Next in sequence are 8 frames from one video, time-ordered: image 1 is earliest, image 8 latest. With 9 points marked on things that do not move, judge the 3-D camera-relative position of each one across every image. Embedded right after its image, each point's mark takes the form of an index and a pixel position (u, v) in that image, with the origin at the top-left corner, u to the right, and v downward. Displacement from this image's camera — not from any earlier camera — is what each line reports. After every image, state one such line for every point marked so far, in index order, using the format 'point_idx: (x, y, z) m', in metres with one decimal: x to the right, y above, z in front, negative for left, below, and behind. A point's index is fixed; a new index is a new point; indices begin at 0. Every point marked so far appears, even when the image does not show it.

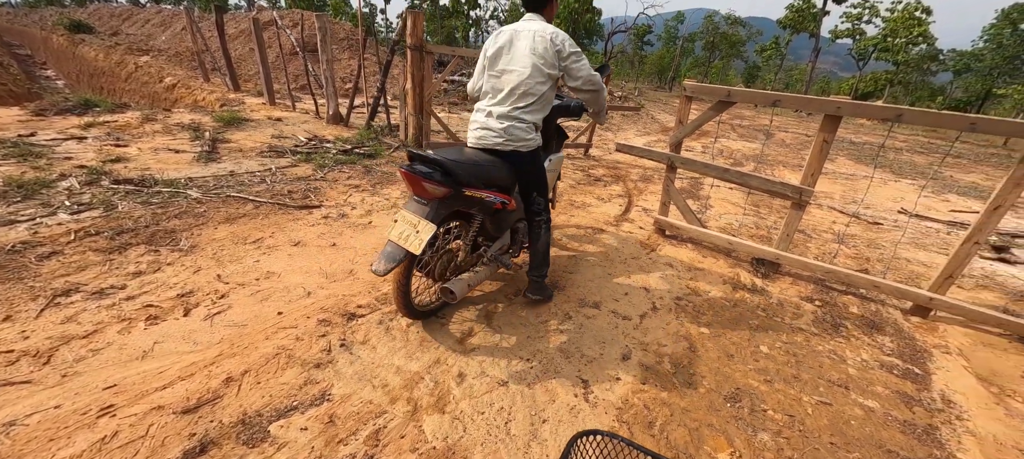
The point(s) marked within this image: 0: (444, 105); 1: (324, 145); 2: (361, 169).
0: (-2.1, +3.8, +12.1) m
1: (-2.8, +1.3, +6.1) m
2: (-1.9, +0.8, +5.2) m
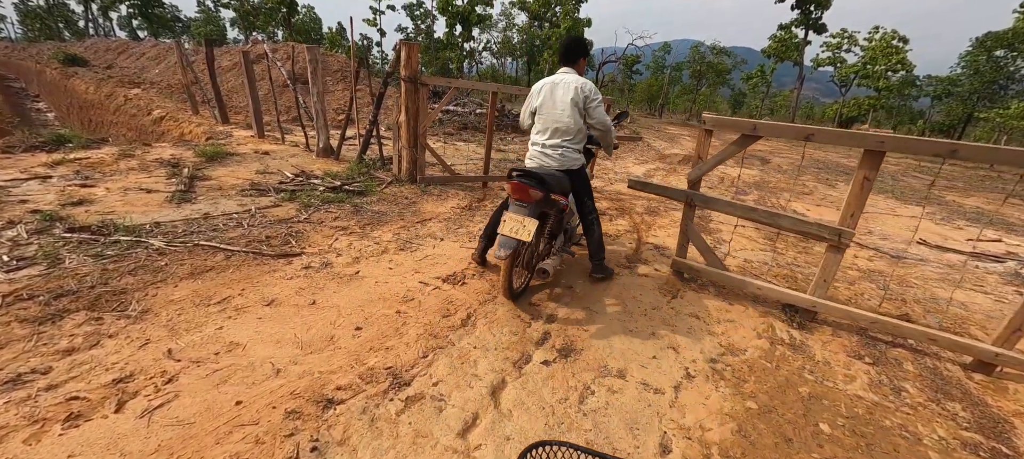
0: (-2.2, +2.8, +11.9) m
1: (-2.8, +0.7, +5.7) m
2: (-1.9, +0.3, +4.8) m
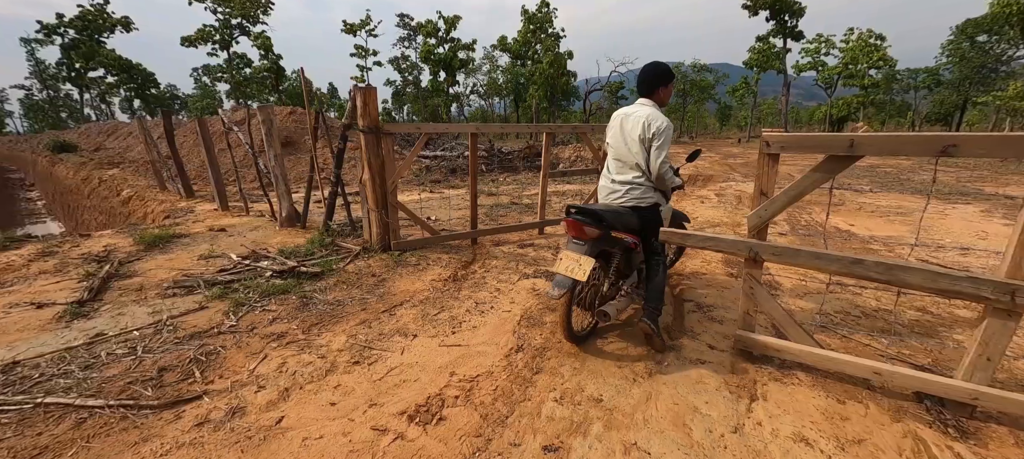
0: (-2.4, +1.3, +11.0) m
1: (-2.9, -0.4, +4.6) m
2: (-2.0, -0.6, +3.7) m
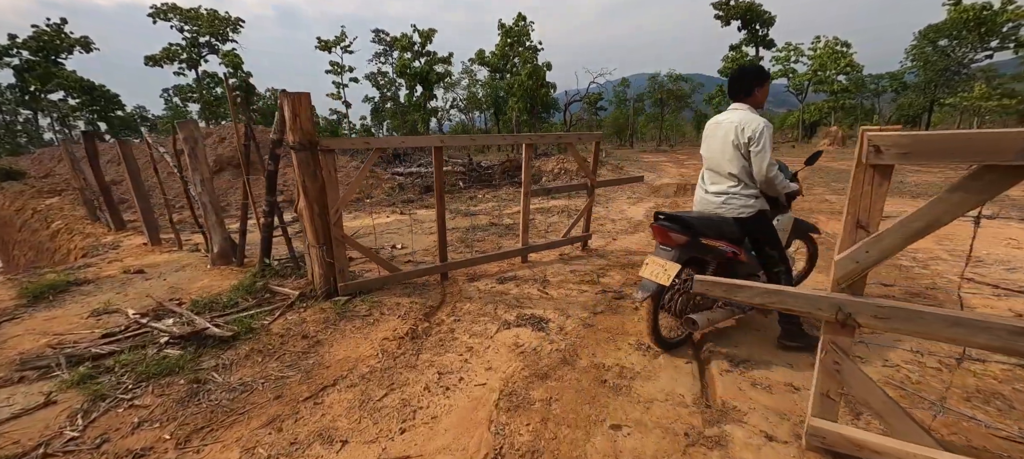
0: (-2.9, +0.7, +10.0) m
1: (-3.1, -0.8, +3.6) m
2: (-2.1, -1.0, +2.6) m
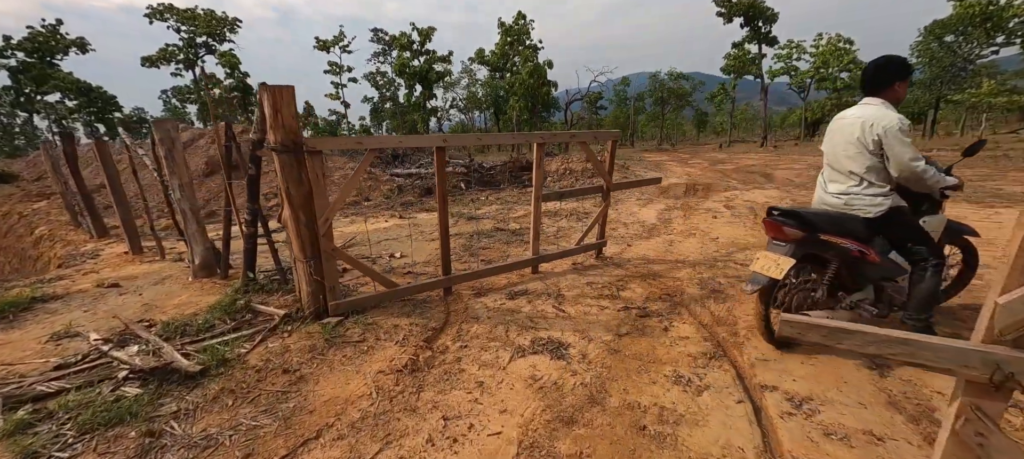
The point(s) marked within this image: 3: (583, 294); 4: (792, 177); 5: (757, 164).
0: (-2.8, +0.6, +9.5) m
1: (-3.0, -0.9, +3.1) m
2: (-2.0, -1.1, +2.2) m
3: (+0.8, -0.7, +4.3) m
4: (+10.2, +1.9, +14.7) m
5: (+11.2, +3.0, +18.5) m
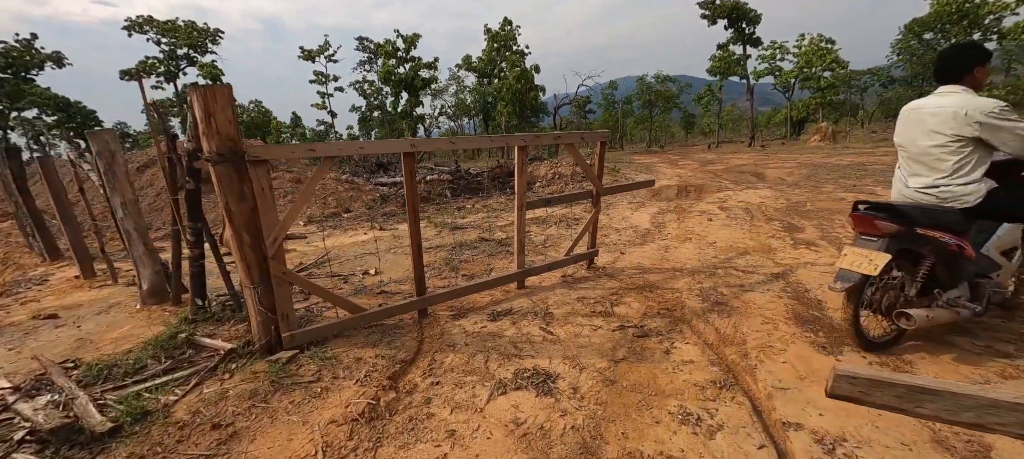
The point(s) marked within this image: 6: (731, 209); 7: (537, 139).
0: (-3.1, +0.3, +9.0) m
1: (-3.1, -1.1, +2.6) m
2: (-2.1, -1.3, +1.7) m
3: (+0.6, -0.8, +3.9) m
4: (+9.8, +1.9, +14.5) m
5: (+10.7, +3.0, +18.3) m
6: (+5.3, +0.5, +9.7) m
7: (+0.3, +1.0, +4.5) m
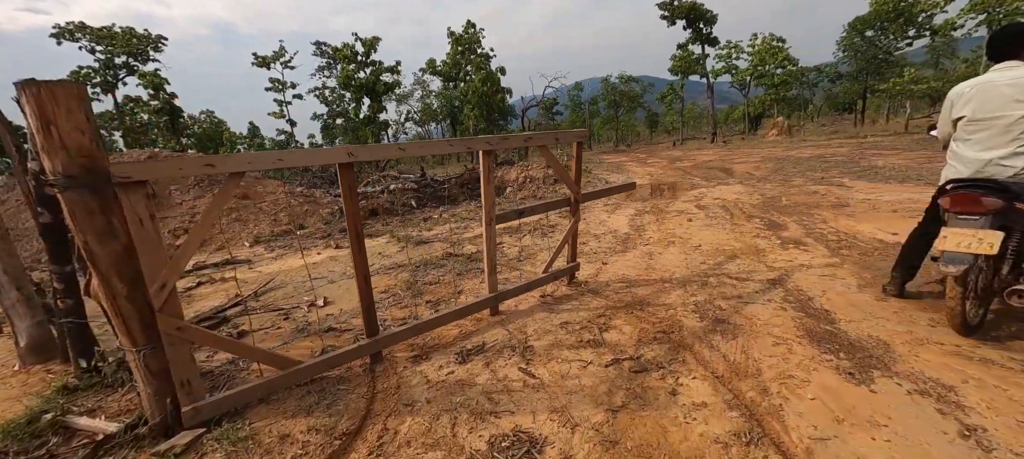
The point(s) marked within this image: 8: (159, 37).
0: (-3.7, -0.1, +8.2) m
1: (-3.2, -1.4, +1.8) m
2: (-2.2, -1.5, +0.9) m
3: (+0.4, -0.9, +3.3) m
4: (+8.7, +2.1, +14.5) m
5: (+9.3, +3.2, +18.4) m
6: (+4.6, +0.5, +9.4) m
7: (-0.1, +0.9, +3.9) m
8: (-16.9, +9.1, +18.9) m
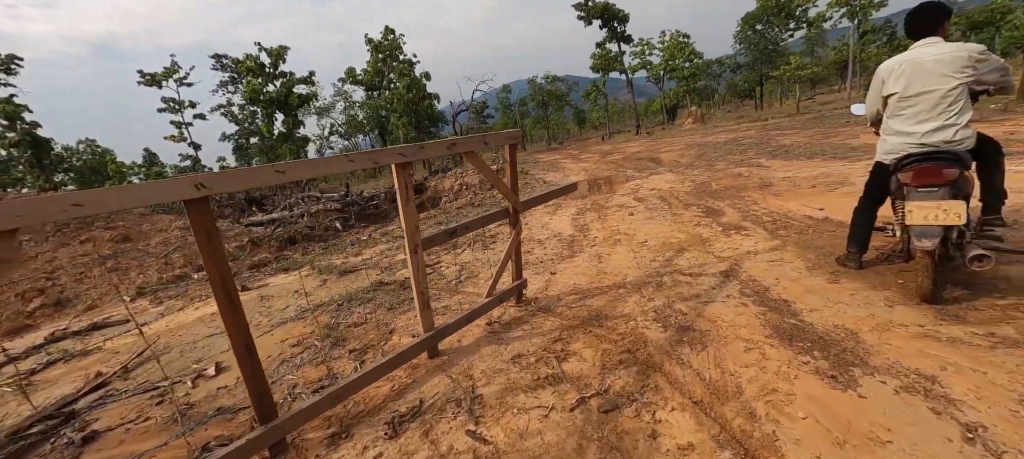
0: (-4.8, -0.7, +7.1) m
1: (-3.3, -1.9, +0.7) m
2: (-2.1, -1.9, +0.1) m
3: (0.0, -1.1, +2.8) m
4: (+6.3, +2.7, +15.0) m
5: (+6.2, +3.7, +19.0) m
6: (+3.1, +0.7, +9.4) m
7: (-0.7, +0.7, +3.3) m
8: (-20.3, +6.8, +15.7) m
